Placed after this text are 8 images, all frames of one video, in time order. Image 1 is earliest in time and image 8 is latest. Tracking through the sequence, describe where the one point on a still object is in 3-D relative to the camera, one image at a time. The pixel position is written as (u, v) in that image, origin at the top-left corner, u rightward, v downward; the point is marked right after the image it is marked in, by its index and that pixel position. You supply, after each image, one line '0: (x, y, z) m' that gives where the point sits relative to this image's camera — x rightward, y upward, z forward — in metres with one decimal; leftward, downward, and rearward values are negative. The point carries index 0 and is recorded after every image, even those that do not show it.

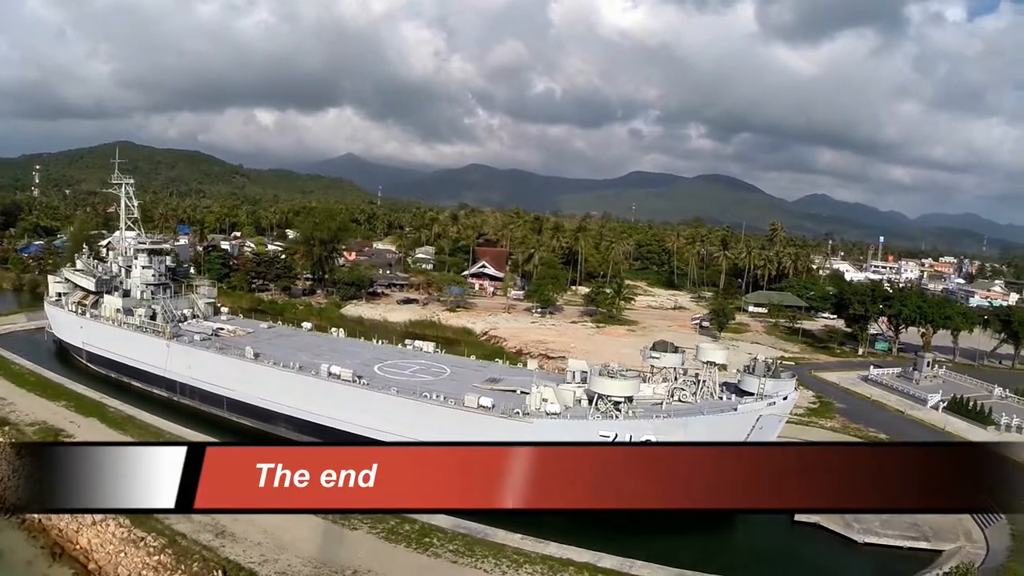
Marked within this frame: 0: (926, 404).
0: (+14.2, -3.9, +19.6) m
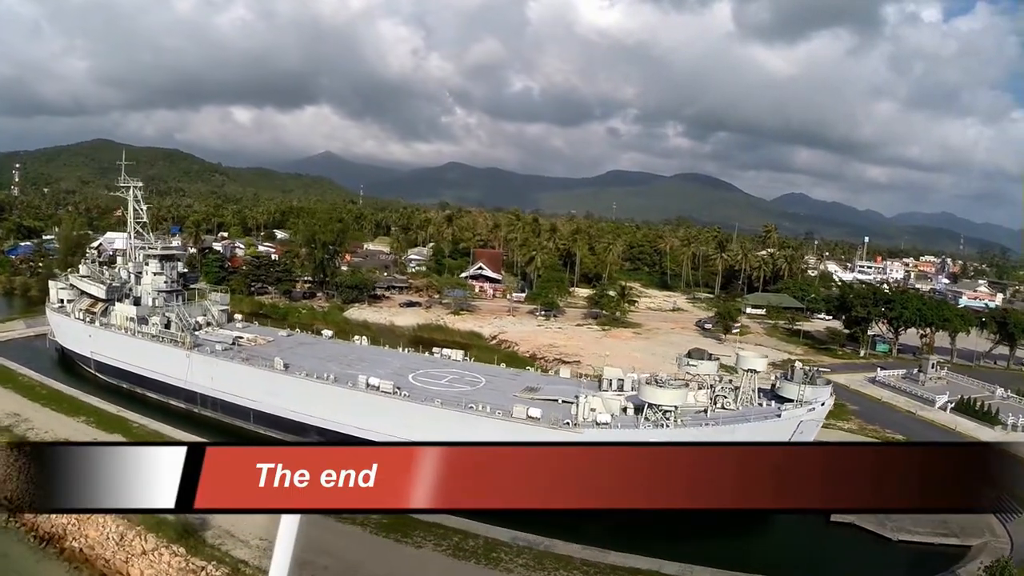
0: (+14.8, -4.0, +20.1) m
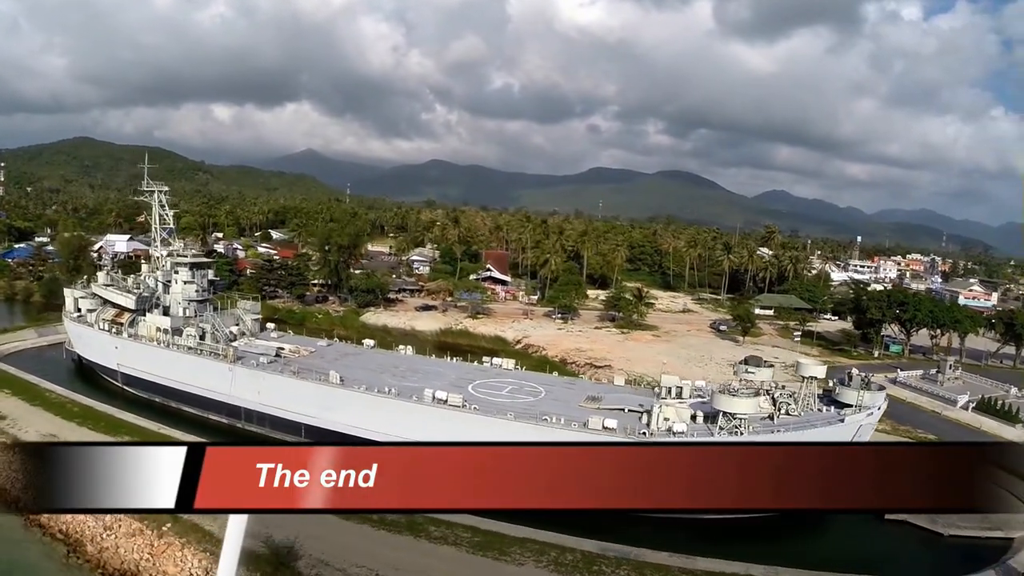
0: (+15.8, -4.1, +20.6) m
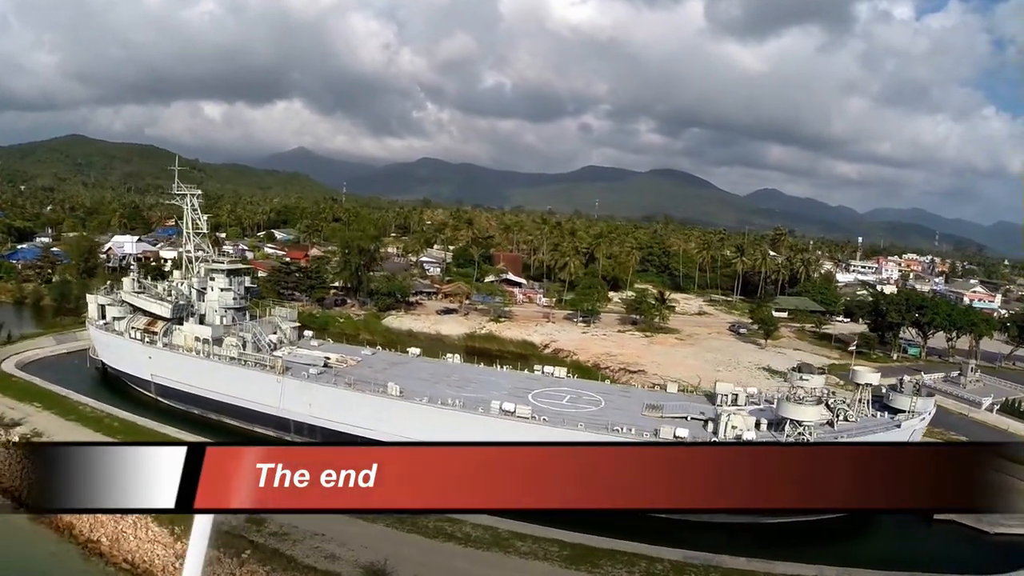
0: (+17.1, -4.3, +21.1) m
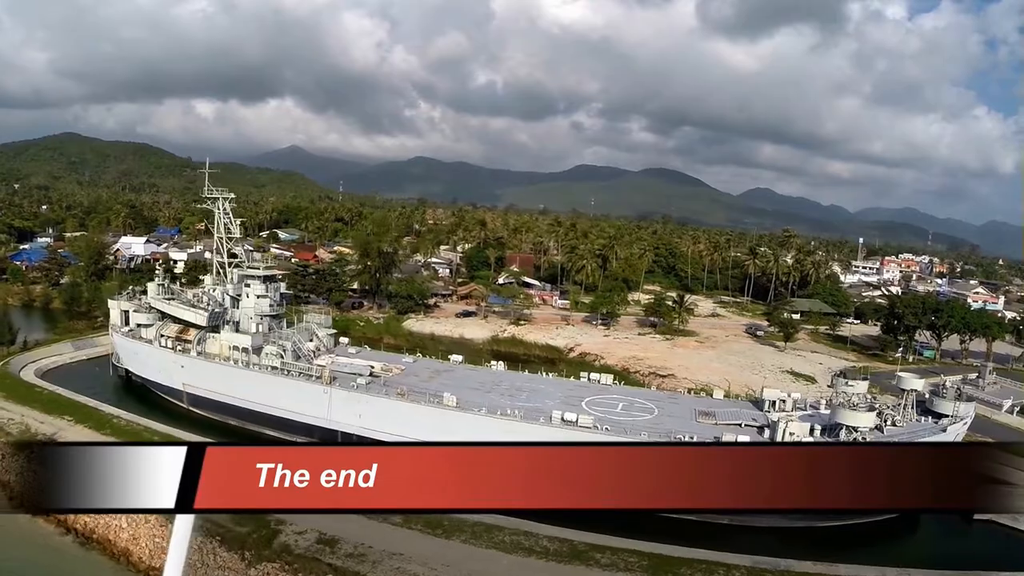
0: (+18.2, -4.5, +21.6) m
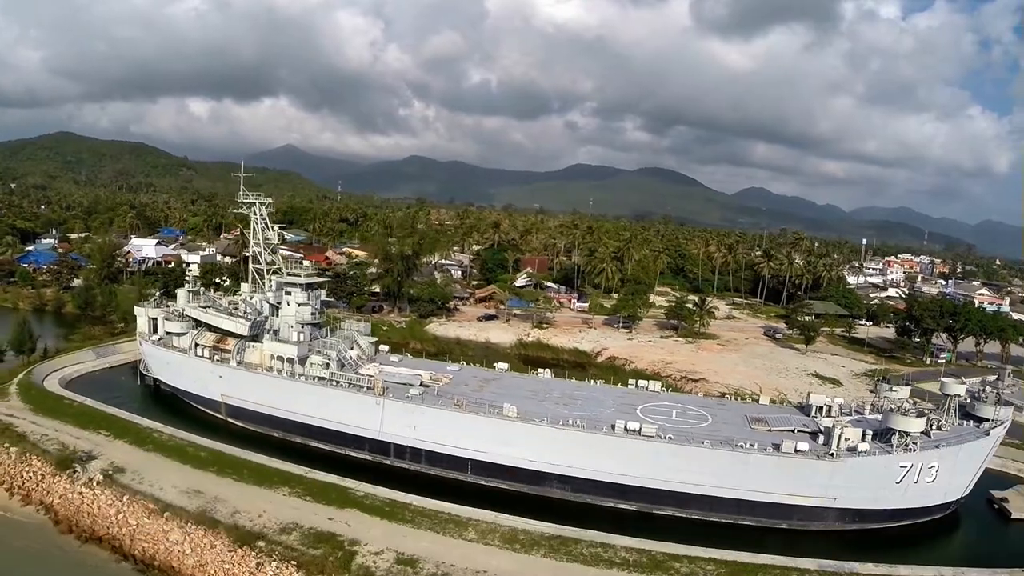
0: (+19.5, -4.7, +22.1) m
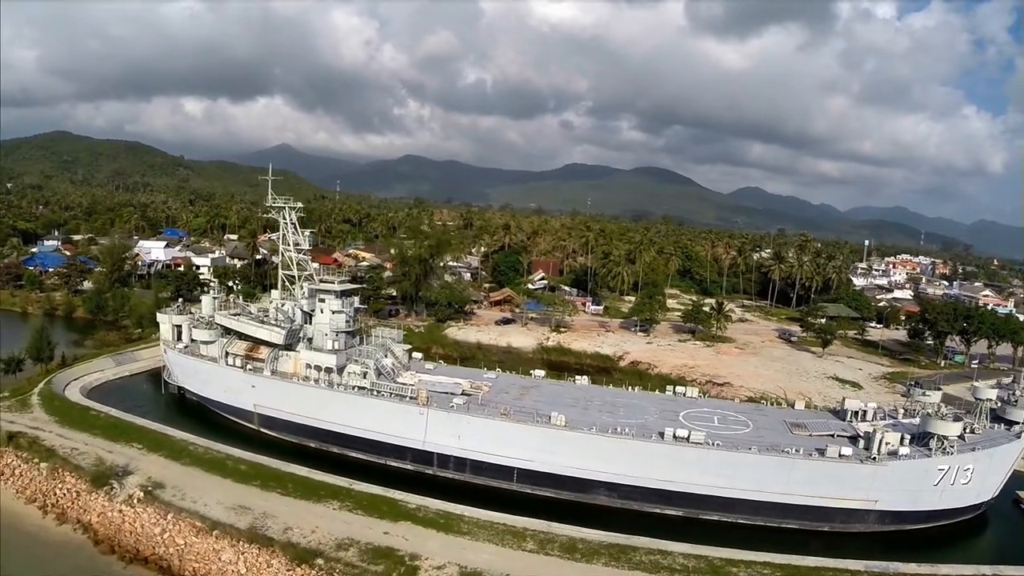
0: (+20.5, -4.9, +22.6) m
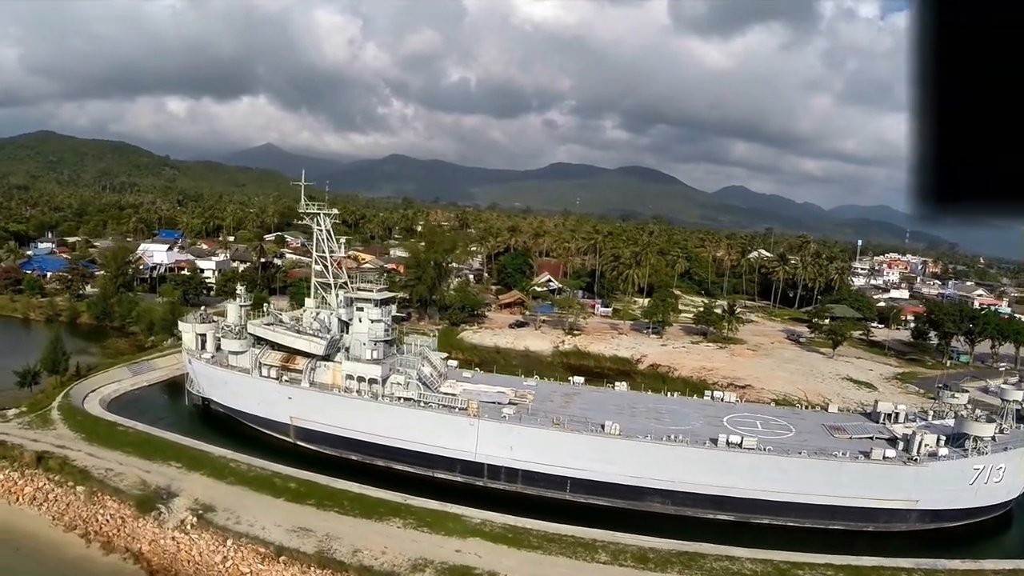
0: (+21.4, -5.0, +23.3) m
